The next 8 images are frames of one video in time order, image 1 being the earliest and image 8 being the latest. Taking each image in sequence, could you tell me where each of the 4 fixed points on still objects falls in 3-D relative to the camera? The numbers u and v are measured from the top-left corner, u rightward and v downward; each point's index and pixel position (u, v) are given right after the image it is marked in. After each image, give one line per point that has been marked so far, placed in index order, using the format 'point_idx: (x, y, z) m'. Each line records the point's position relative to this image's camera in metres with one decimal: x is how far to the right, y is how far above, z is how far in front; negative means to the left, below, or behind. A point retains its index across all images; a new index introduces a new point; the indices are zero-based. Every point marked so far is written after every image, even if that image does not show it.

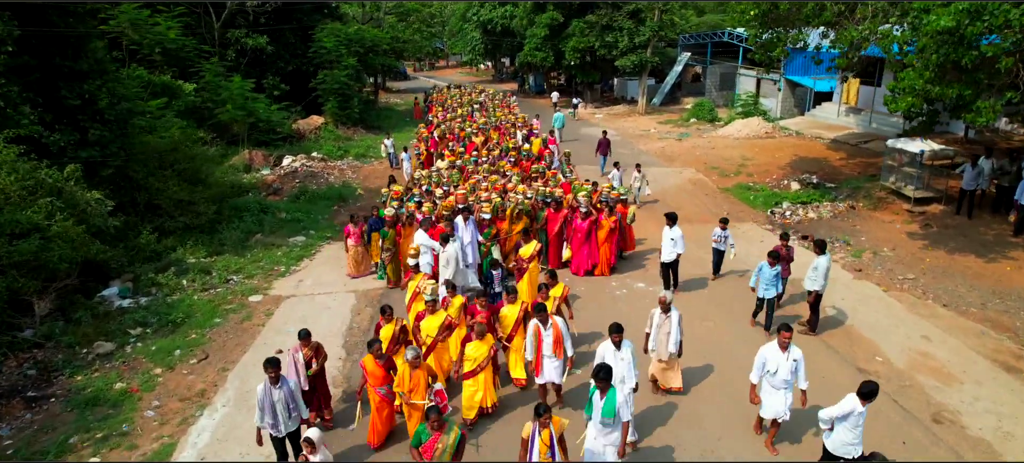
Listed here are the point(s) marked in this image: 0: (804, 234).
0: (+5.5, -0.1, +12.7) m
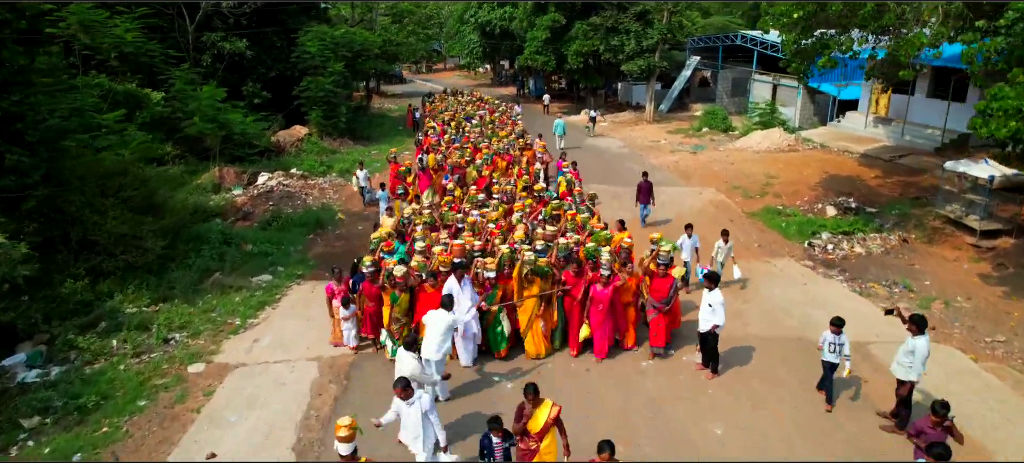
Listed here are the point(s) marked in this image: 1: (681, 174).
0: (+5.5, -0.7, +10.9) m
1: (+4.5, +1.5, +17.9) m
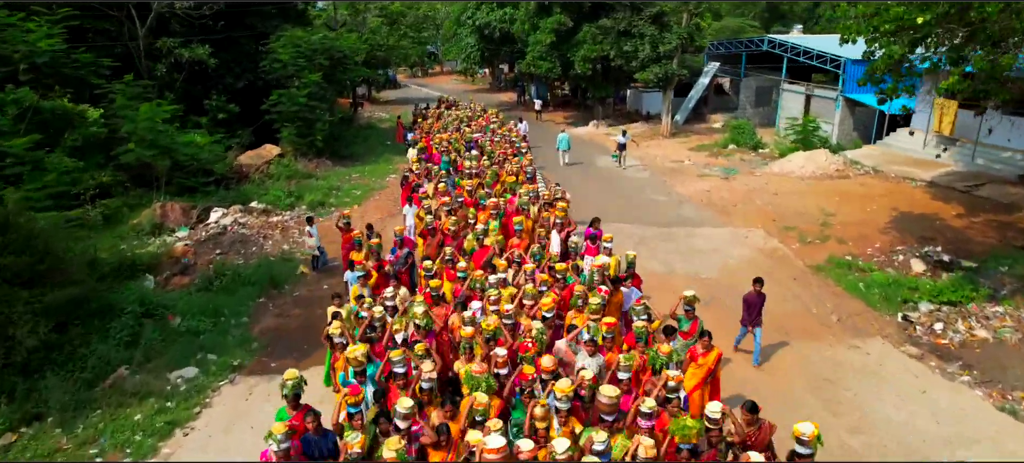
0: (+5.6, -1.7, +8.0) m
1: (+4.6, +0.5, +15.0) m
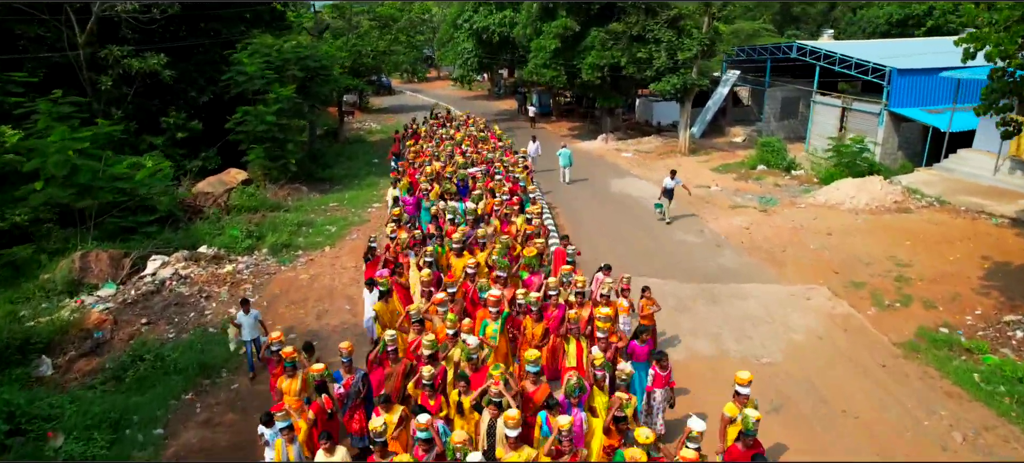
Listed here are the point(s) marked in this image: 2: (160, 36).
0: (+5.7, -2.6, +5.4) m
1: (+4.6, -0.4, +12.4) m
2: (-9.8, +5.4, +18.3) m
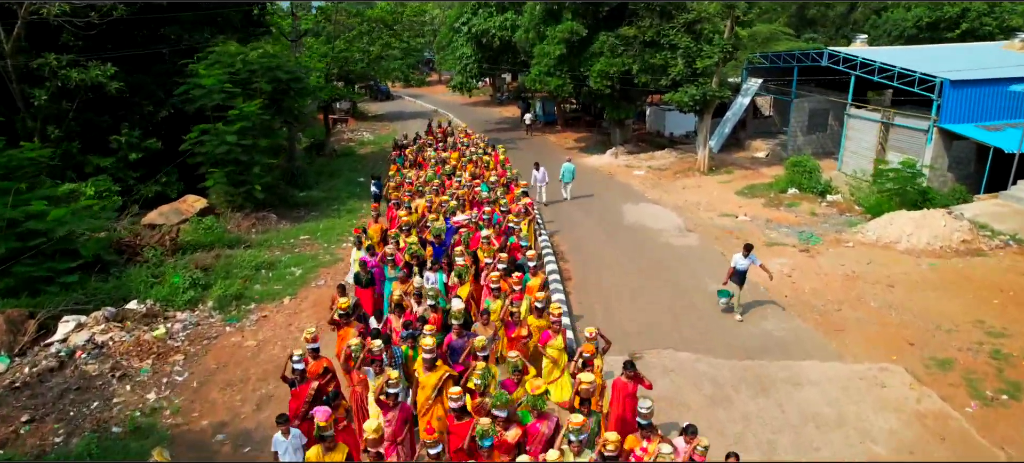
0: (+5.5, -3.4, +3.0) m
1: (+4.5, -1.2, +10.1) m
2: (-9.8, +4.6, +16.1) m
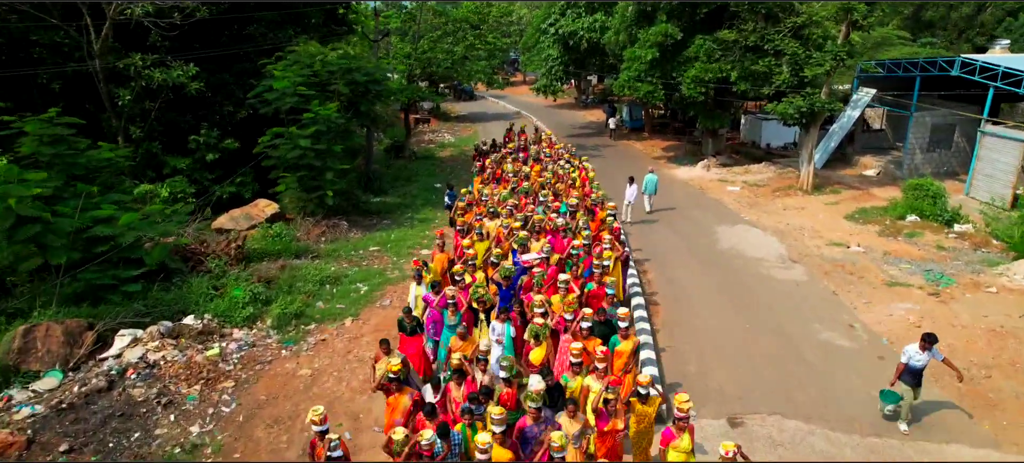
0: (+5.6, -4.0, +1.3) m
1: (+5.5, -1.9, +8.4) m
2: (-7.8, +4.6, +16.0) m
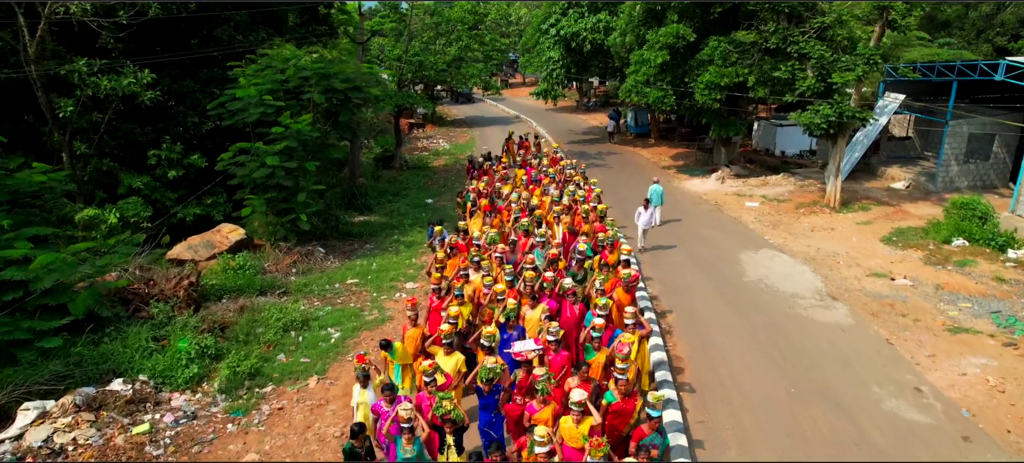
0: (+5.6, -4.6, -0.4) m
1: (+5.5, -2.4, +6.6) m
2: (-7.8, +4.0, +14.3) m
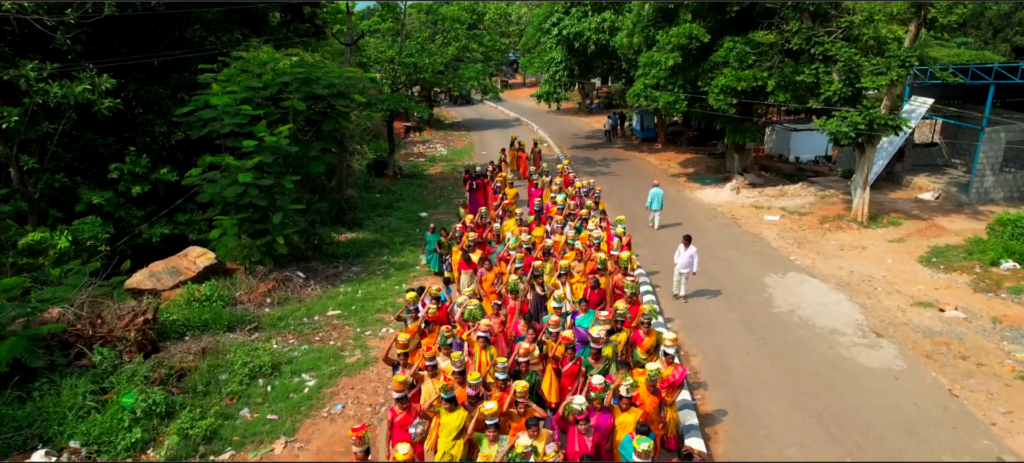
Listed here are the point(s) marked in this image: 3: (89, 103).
0: (+5.6, -5.0, -1.8) m
1: (+5.5, -2.8, +5.3) m
2: (-7.8, +3.6, +12.9) m
3: (-7.3, +2.2, +11.5) m
